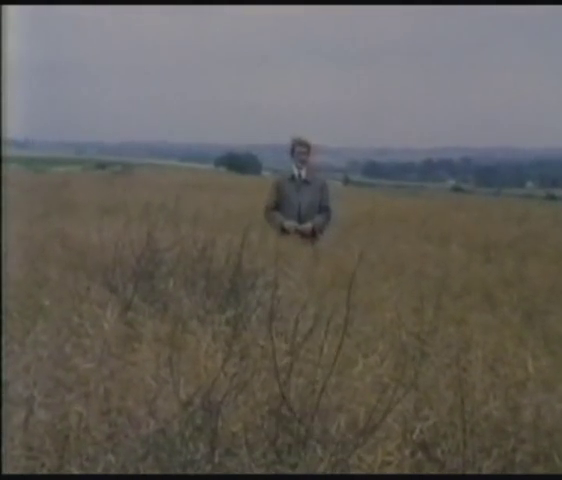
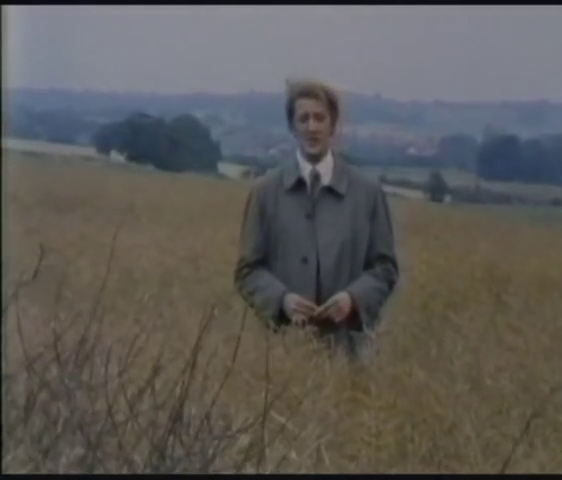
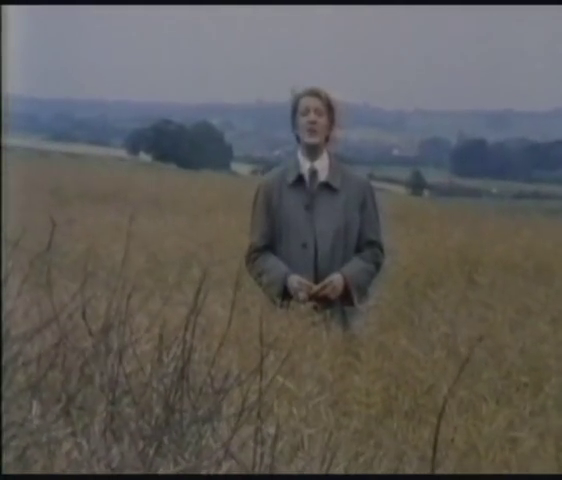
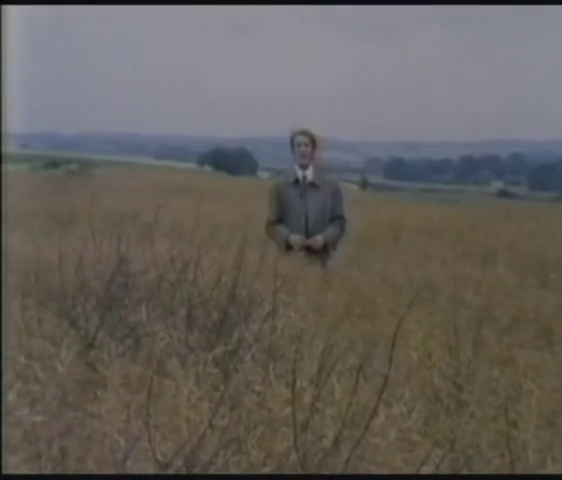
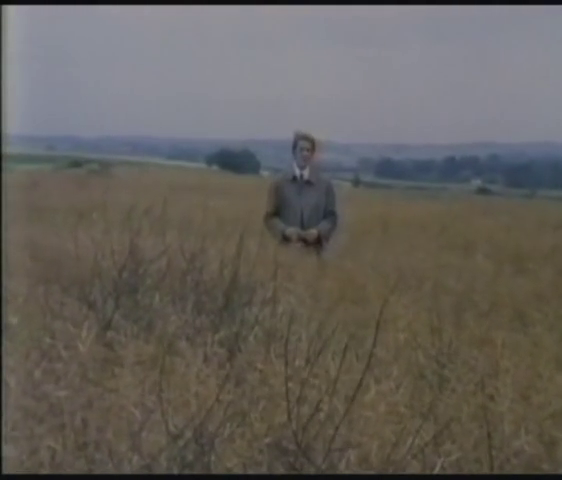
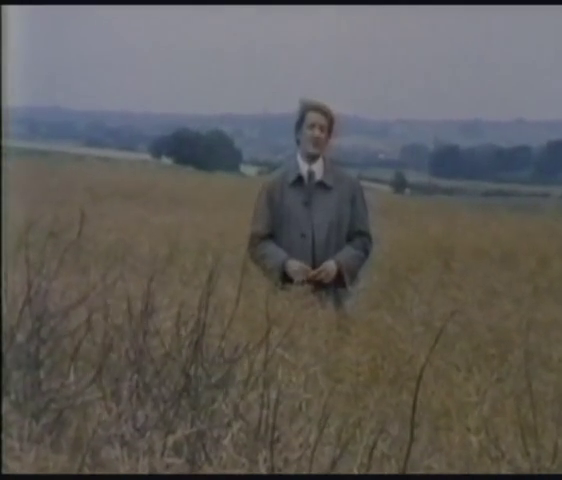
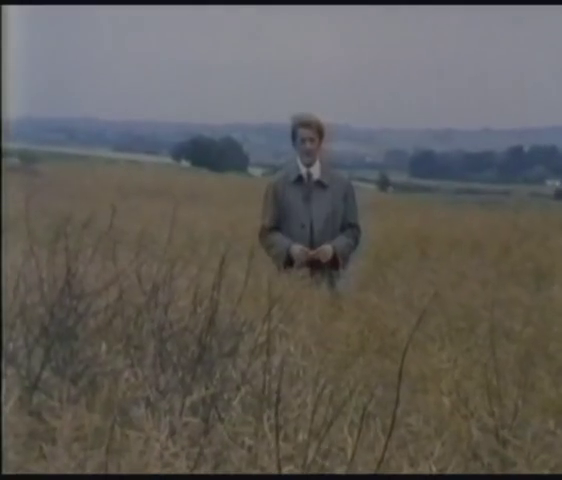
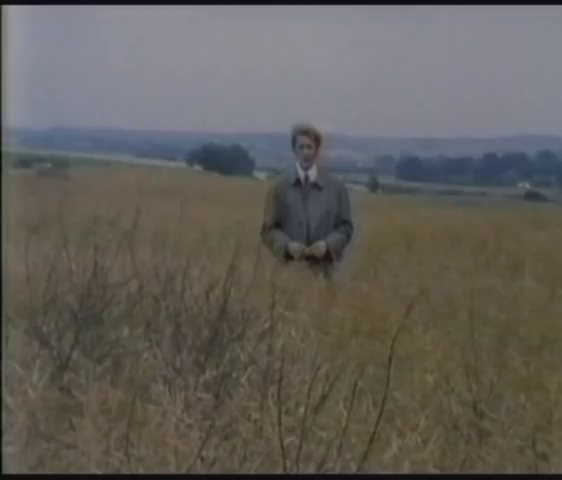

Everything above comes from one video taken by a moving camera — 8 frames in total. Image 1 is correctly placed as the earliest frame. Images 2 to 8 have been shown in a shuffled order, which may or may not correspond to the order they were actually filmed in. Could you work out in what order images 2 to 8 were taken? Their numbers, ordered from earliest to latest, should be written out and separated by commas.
5, 4, 8, 7, 6, 3, 2
